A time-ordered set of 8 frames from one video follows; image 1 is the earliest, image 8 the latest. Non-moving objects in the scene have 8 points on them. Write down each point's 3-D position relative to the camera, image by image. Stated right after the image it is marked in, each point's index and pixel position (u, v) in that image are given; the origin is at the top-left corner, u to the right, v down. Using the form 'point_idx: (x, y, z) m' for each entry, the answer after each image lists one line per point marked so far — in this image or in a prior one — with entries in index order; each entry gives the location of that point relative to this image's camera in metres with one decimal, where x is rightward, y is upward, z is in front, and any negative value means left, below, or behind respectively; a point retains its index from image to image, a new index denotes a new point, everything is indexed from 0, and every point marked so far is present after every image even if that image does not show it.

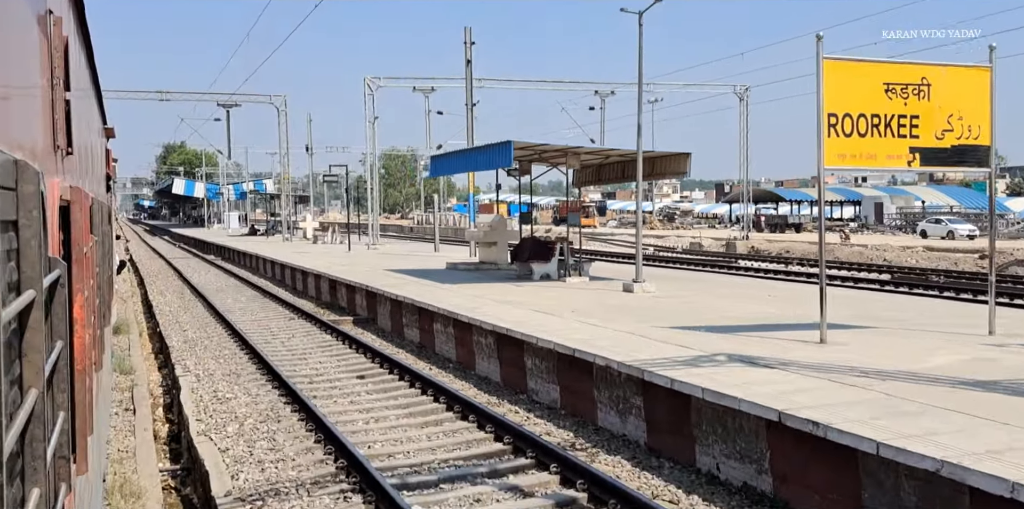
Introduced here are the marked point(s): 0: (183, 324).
0: (-6.1, -1.3, +18.0) m
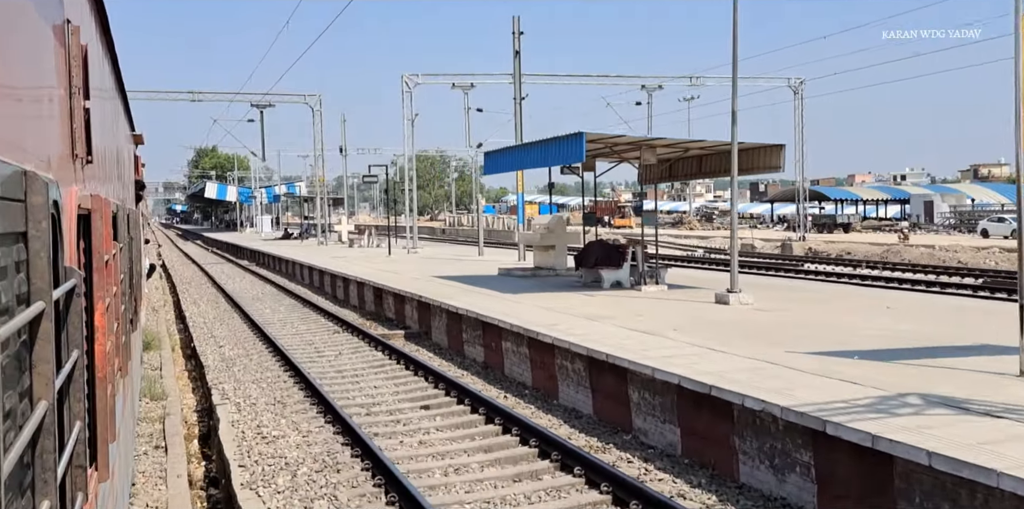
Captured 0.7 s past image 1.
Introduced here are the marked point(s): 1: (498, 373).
0: (-5.0, -1.4, +16.6) m
1: (-0.2, -1.6, +13.0) m
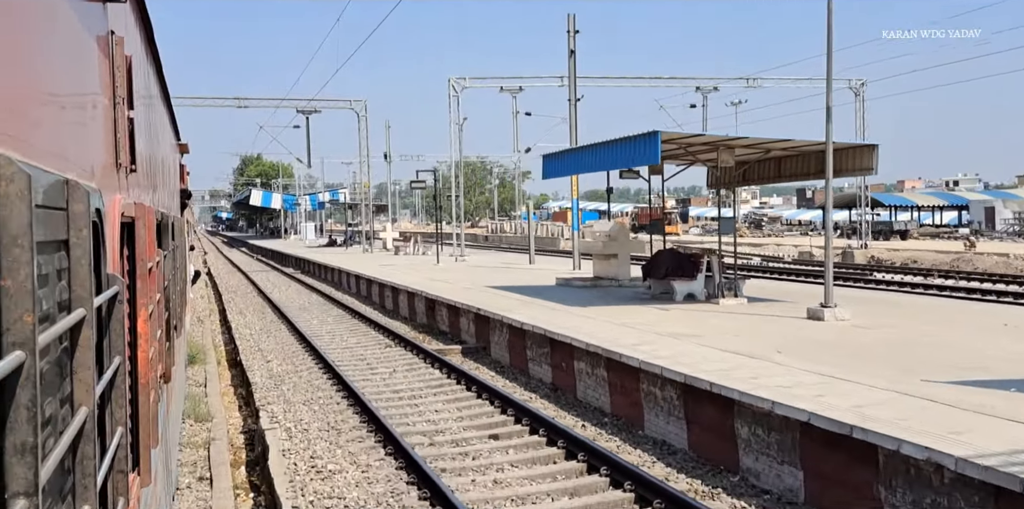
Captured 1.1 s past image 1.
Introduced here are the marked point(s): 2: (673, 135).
0: (-4.0, -1.6, +15.7) m
1: (+0.7, -1.7, +11.9) m
2: (+2.1, +1.5, +12.8) m
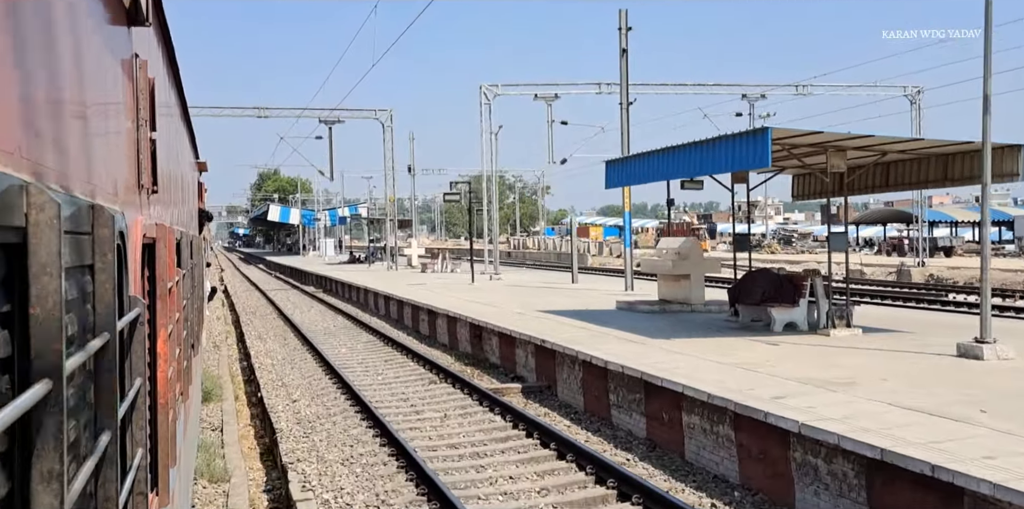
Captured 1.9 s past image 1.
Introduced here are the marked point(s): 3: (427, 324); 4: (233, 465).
0: (-3.1, -1.9, +13.7) m
1: (+1.5, -1.9, +9.8) m
2: (+2.9, +1.3, +10.7) m
3: (-1.7, -1.3, +19.0) m
4: (-3.0, -2.2, +10.4) m
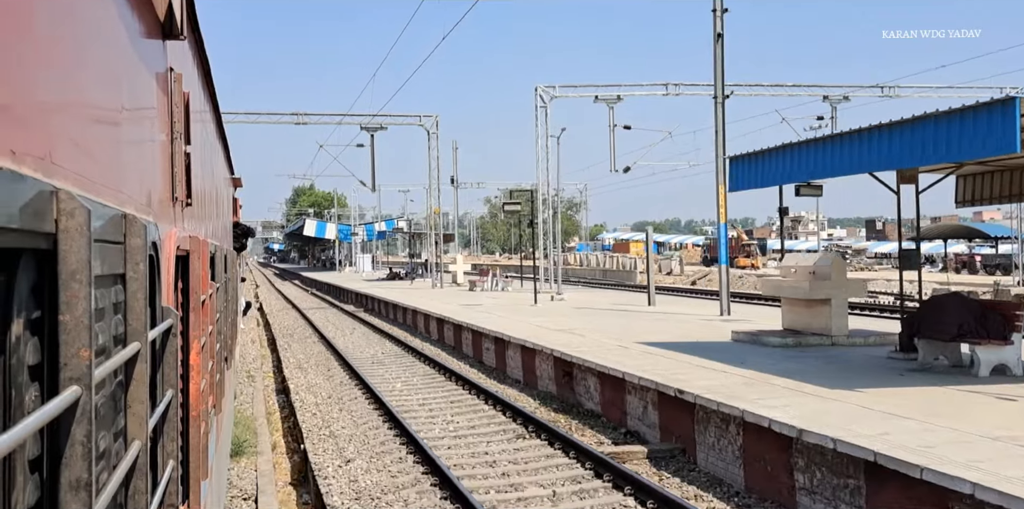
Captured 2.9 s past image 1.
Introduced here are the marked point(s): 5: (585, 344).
0: (-1.9, -2.1, +11.0) m
1: (+2.5, -2.1, +7.0) m
2: (+4.0, +1.1, +7.9) m
3: (-0.3, -1.6, +16.3) m
4: (-1.9, -2.4, +7.7) m
5: (+1.0, -1.2, +13.4) m
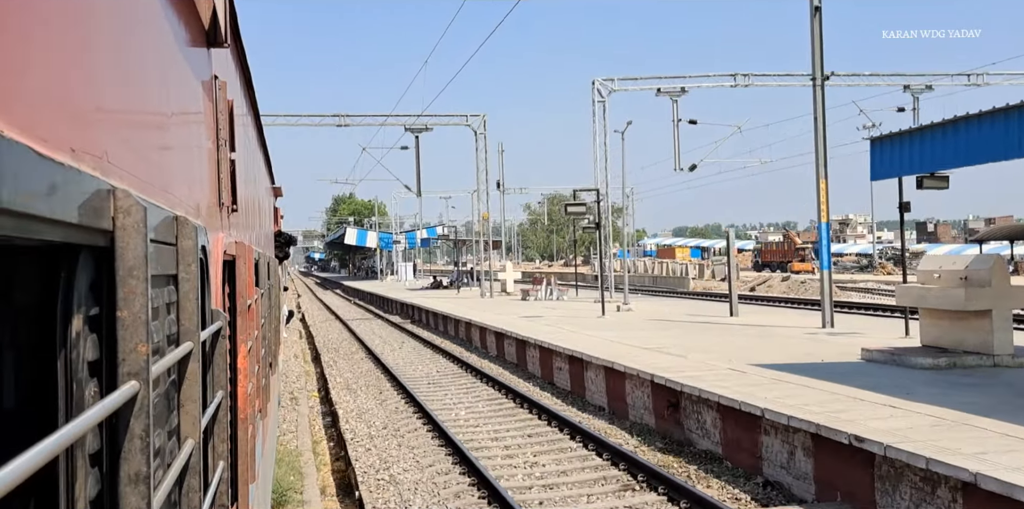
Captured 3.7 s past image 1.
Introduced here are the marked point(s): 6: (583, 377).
0: (-1.0, -2.2, +9.1) m
1: (+3.3, -2.1, +4.9) m
2: (+4.7, +1.1, +5.8) m
3: (+0.8, -1.7, +14.3) m
4: (-1.1, -2.4, +5.8) m
5: (+2.0, -1.3, +11.3) m
6: (+1.0, -1.7, +13.5) m
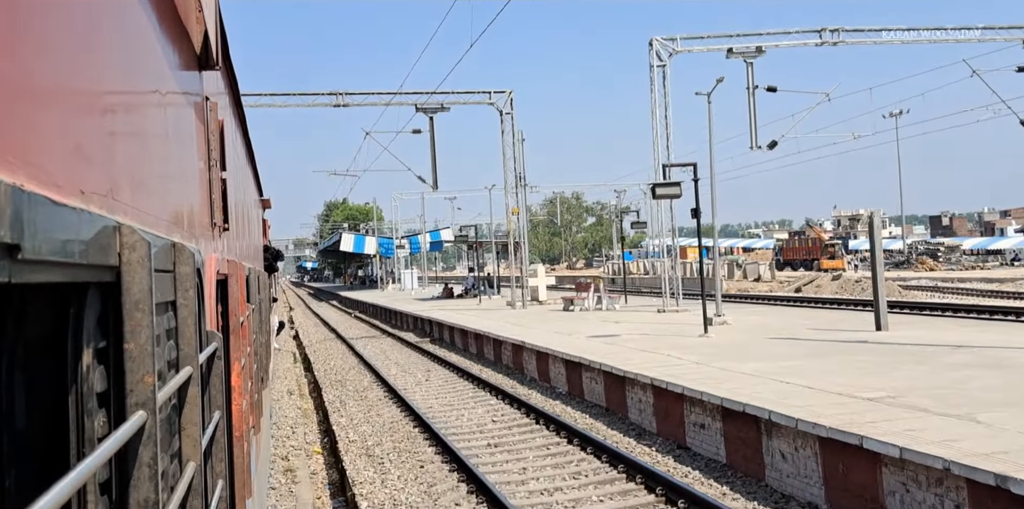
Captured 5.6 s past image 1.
0: (+0.1, -2.1, +4.0) m
1: (+4.4, -2.0, -0.1) m
2: (+5.8, +1.3, +0.8) m
3: (+1.9, -1.7, +9.3) m
4: (0.0, -2.4, +0.7) m
5: (+3.1, -1.2, +6.3) m
6: (+2.1, -1.6, +8.5) m
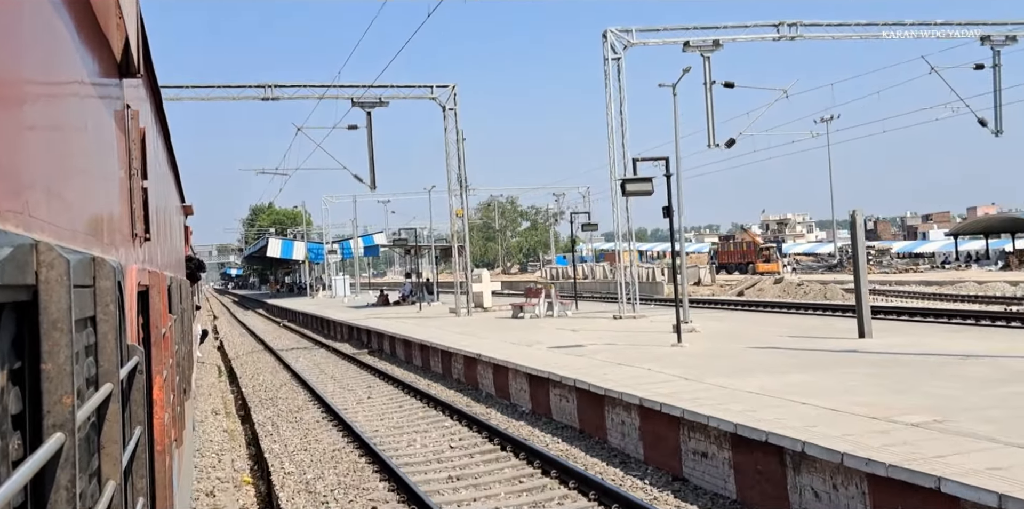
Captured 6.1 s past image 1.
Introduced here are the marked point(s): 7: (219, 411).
0: (+0.3, -2.1, +2.6) m
1: (+4.9, -1.9, -1.2) m
2: (+6.2, +1.4, -0.2) m
3: (+1.6, -1.7, +8.0) m
4: (+0.4, -2.4, -0.7) m
5: (+3.0, -1.2, +5.1) m
6: (+1.9, -1.6, +7.2) m
7: (-5.0, -2.7, +16.8) m
